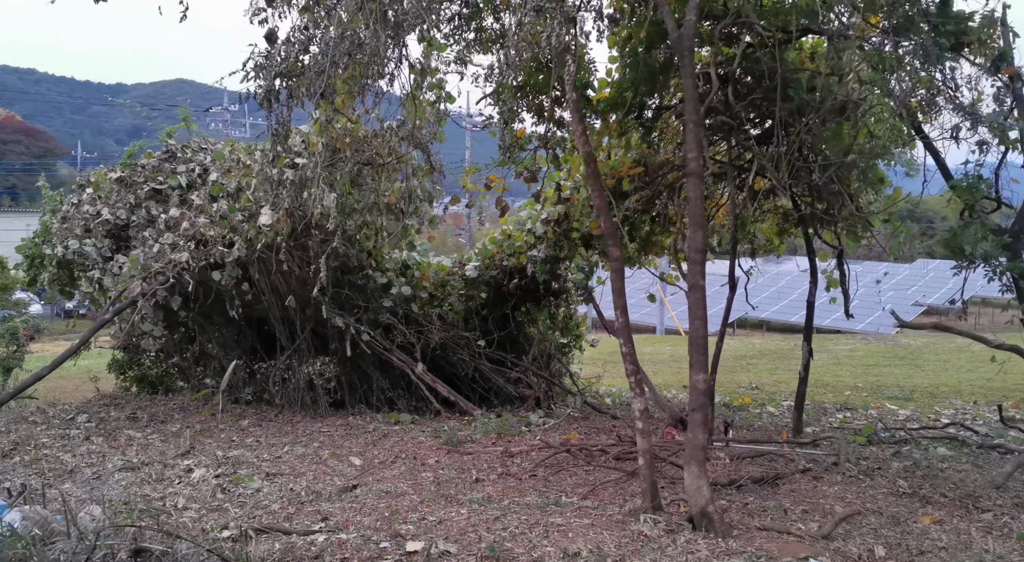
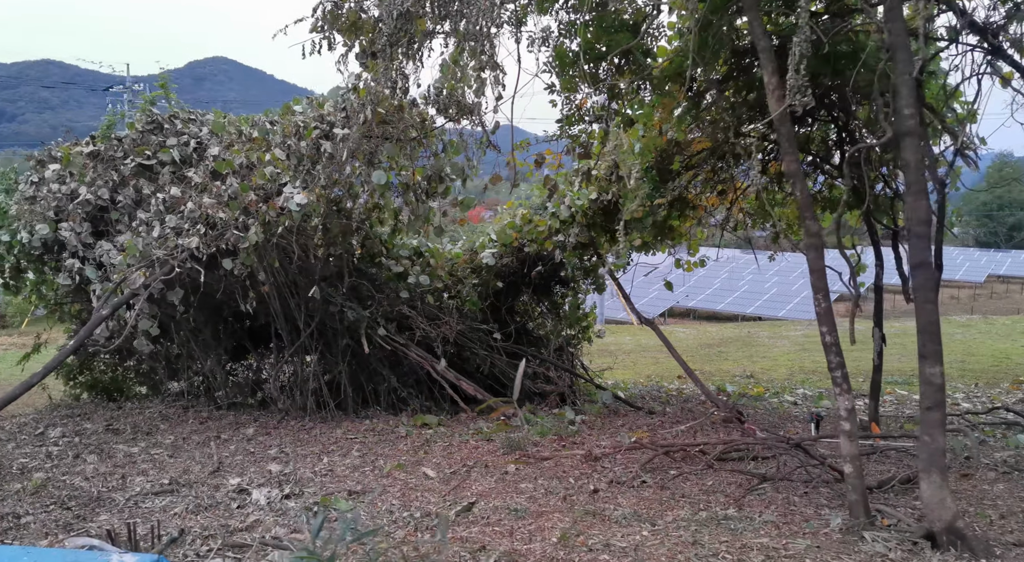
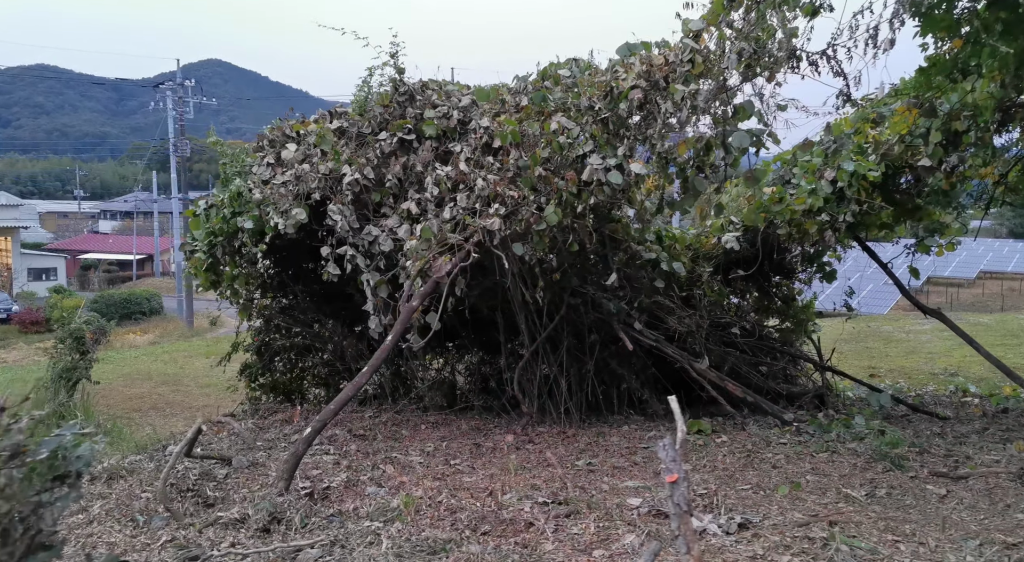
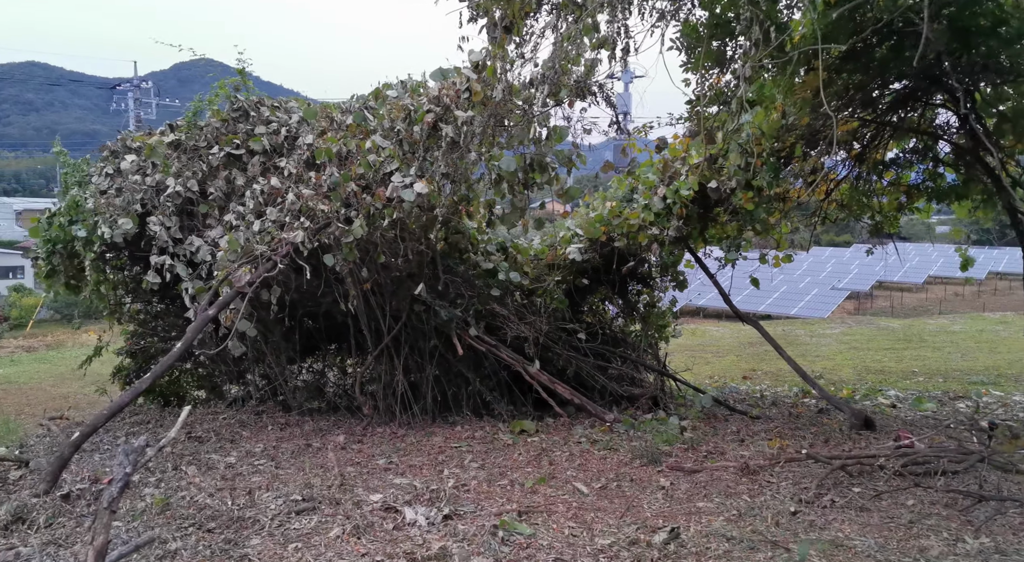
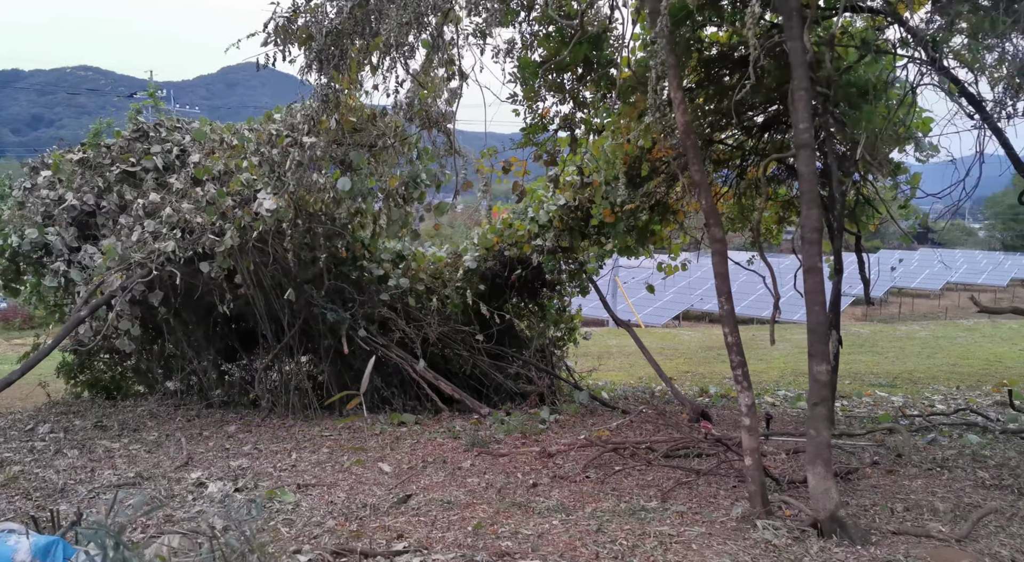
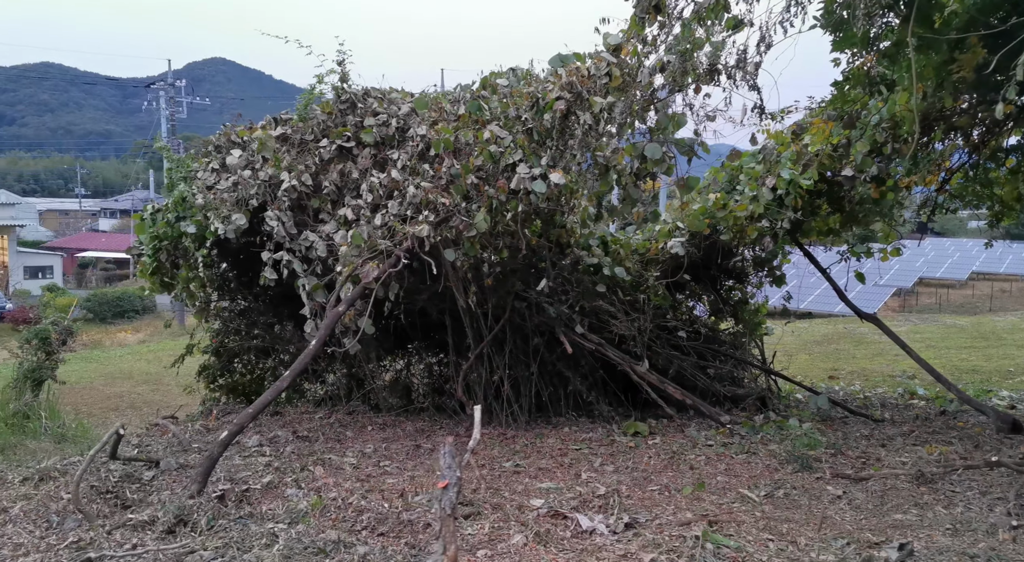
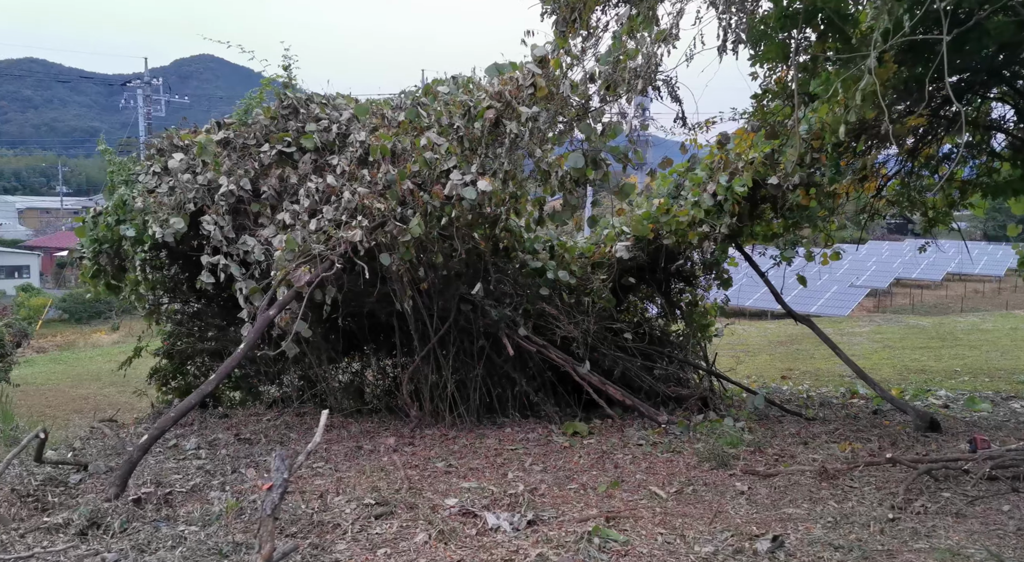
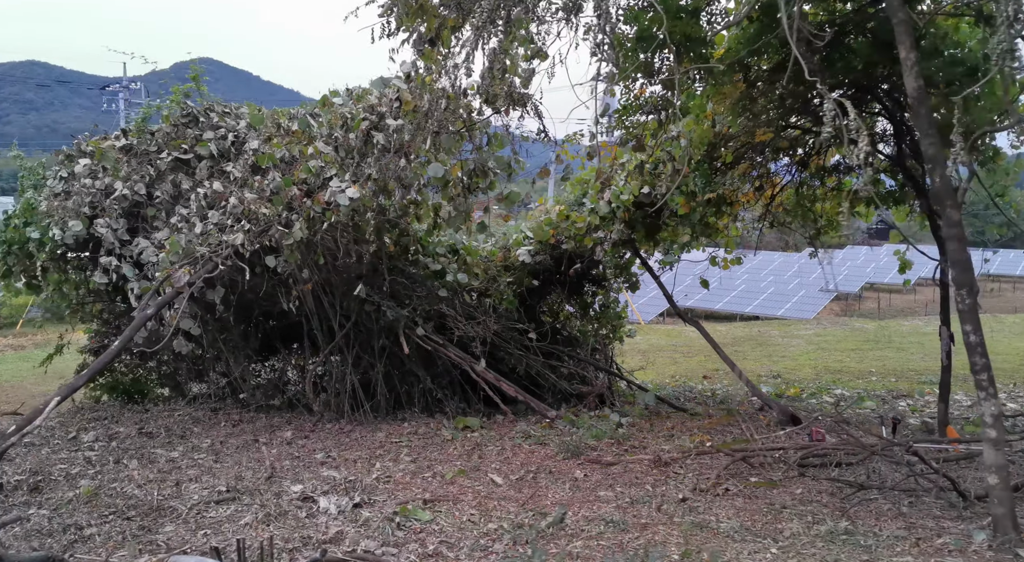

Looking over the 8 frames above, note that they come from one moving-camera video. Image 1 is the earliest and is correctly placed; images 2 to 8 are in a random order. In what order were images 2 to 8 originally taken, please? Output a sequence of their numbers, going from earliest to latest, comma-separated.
5, 2, 8, 4, 7, 6, 3
